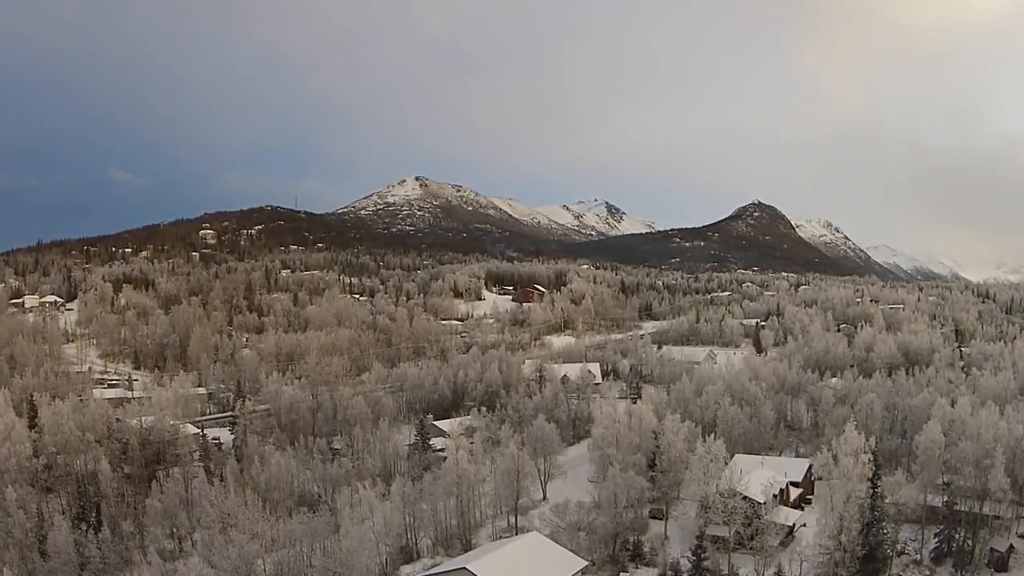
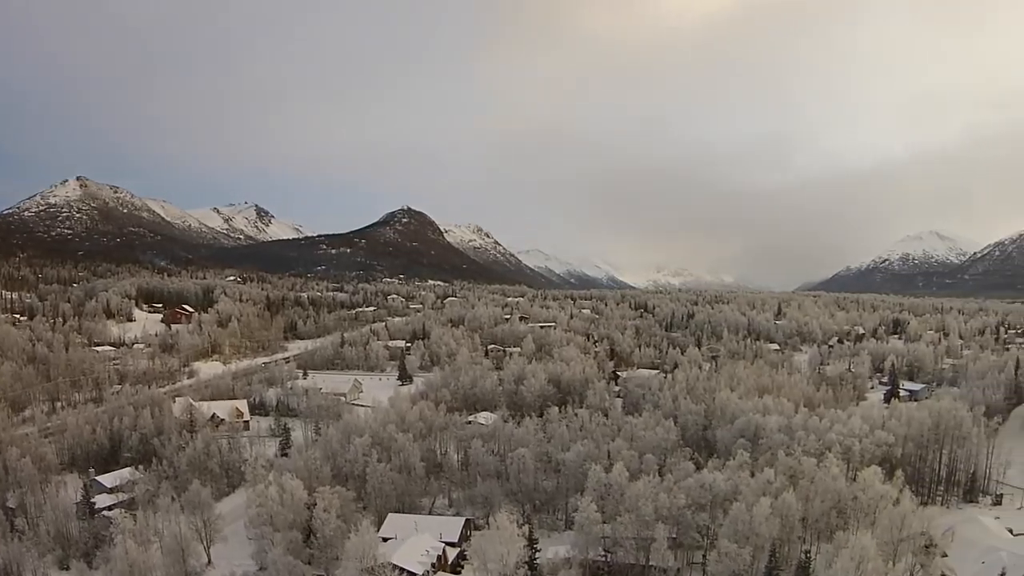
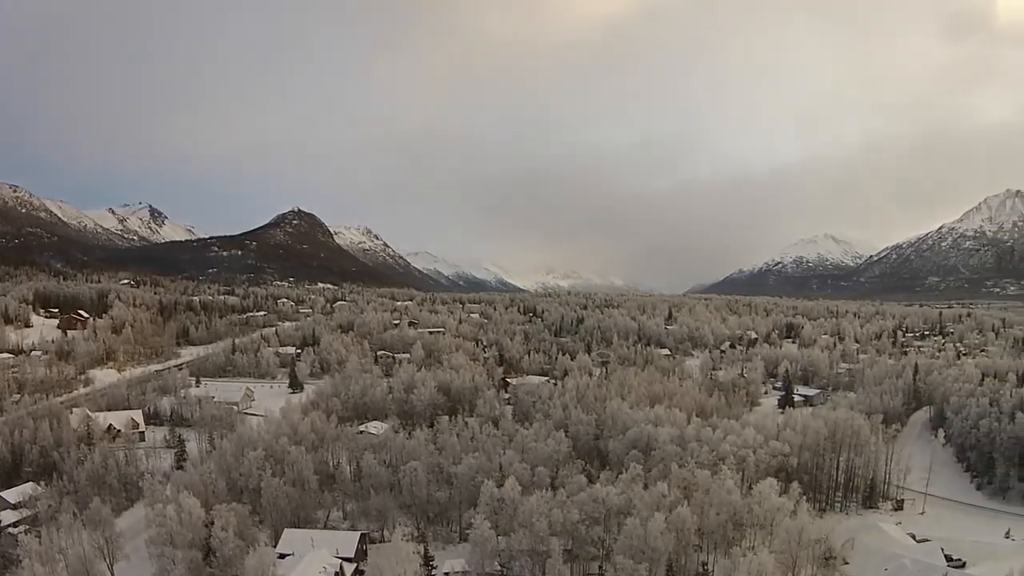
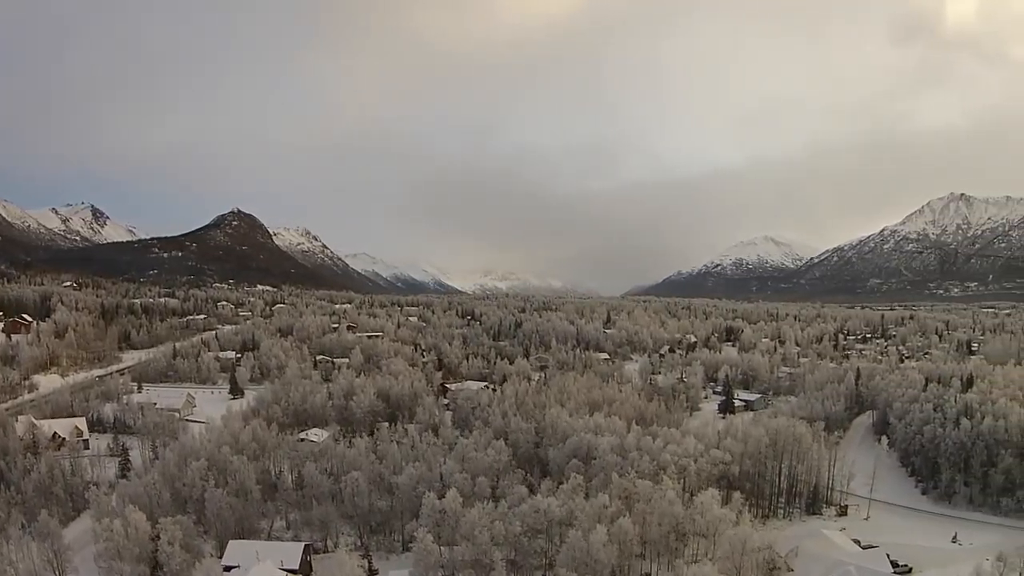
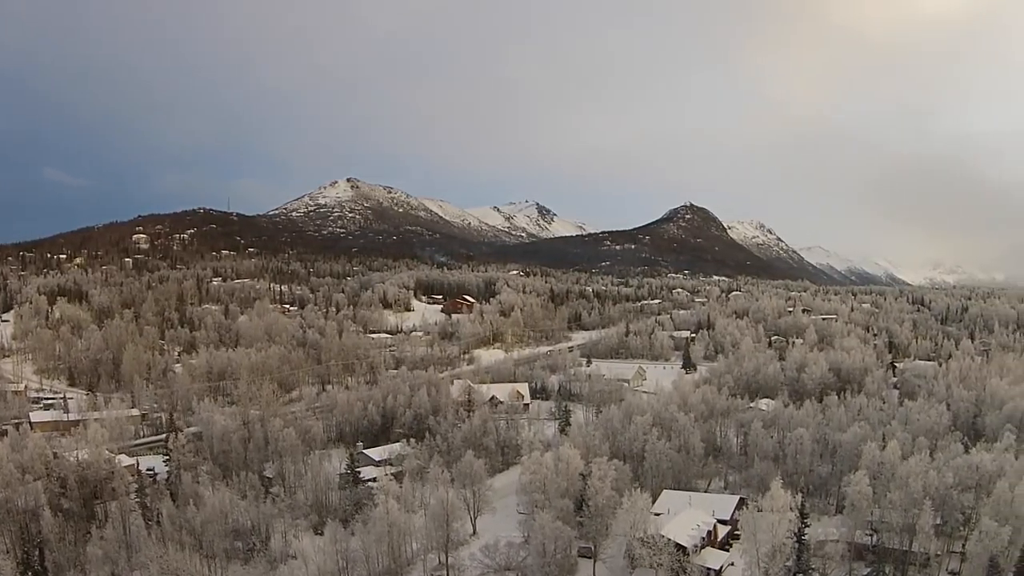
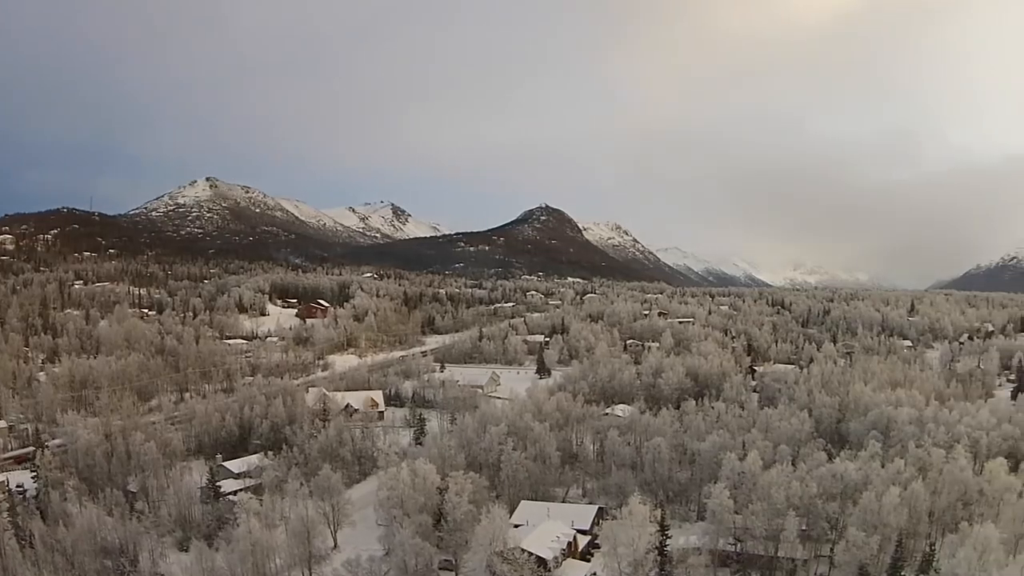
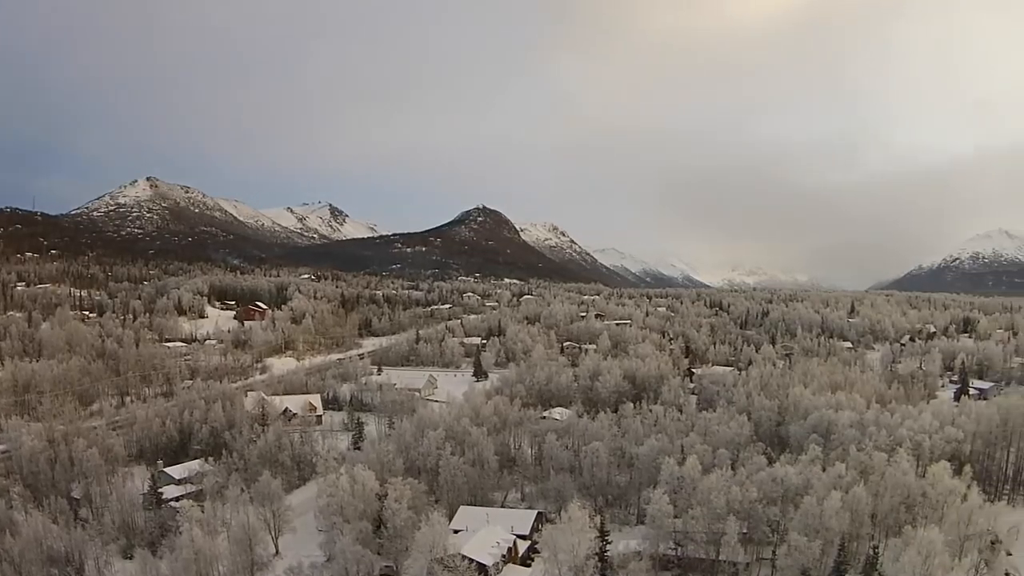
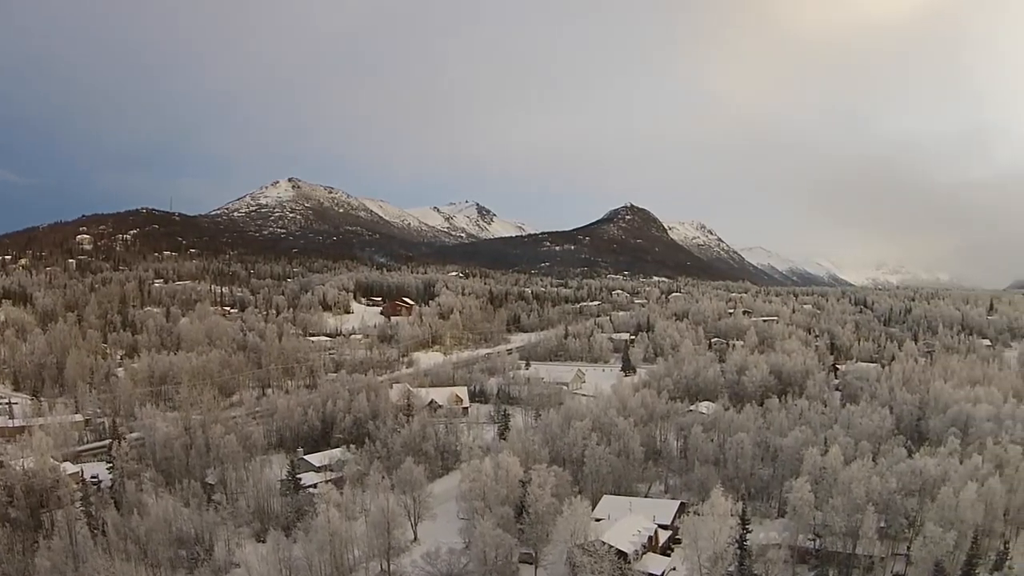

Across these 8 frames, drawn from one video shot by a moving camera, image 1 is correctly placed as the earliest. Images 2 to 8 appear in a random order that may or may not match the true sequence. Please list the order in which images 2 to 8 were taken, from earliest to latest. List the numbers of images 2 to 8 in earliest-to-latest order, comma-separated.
5, 8, 6, 7, 2, 3, 4
